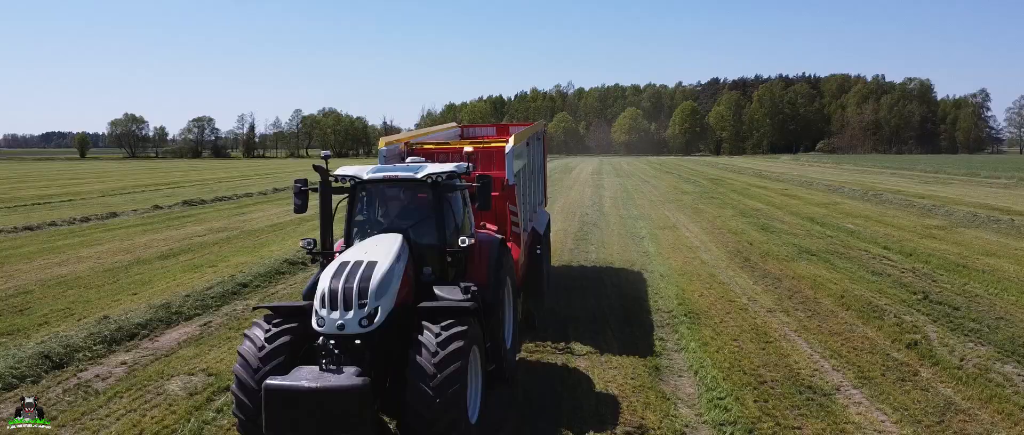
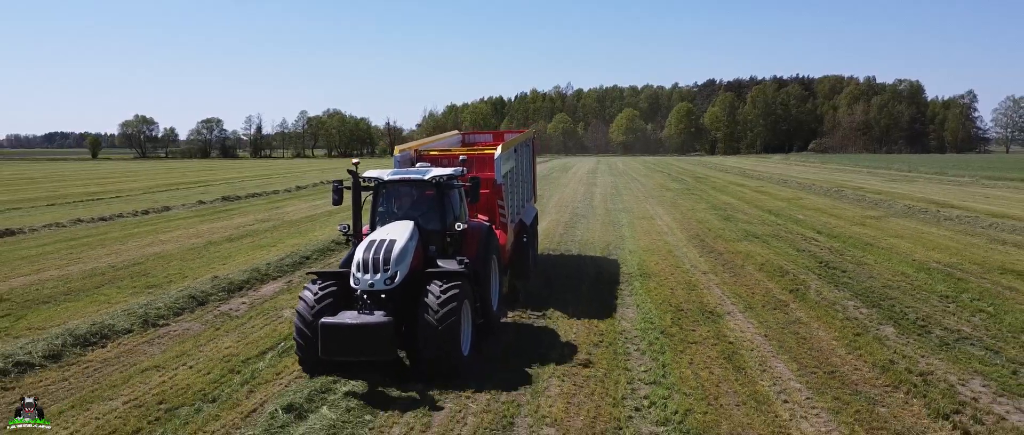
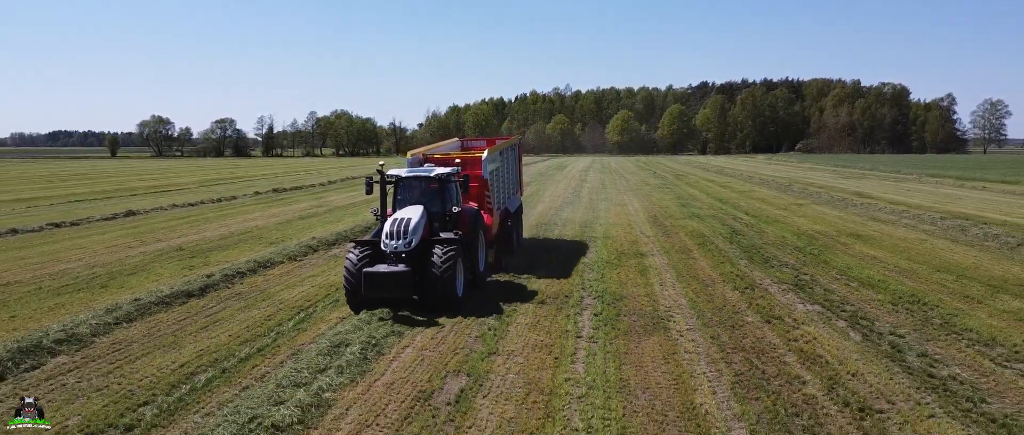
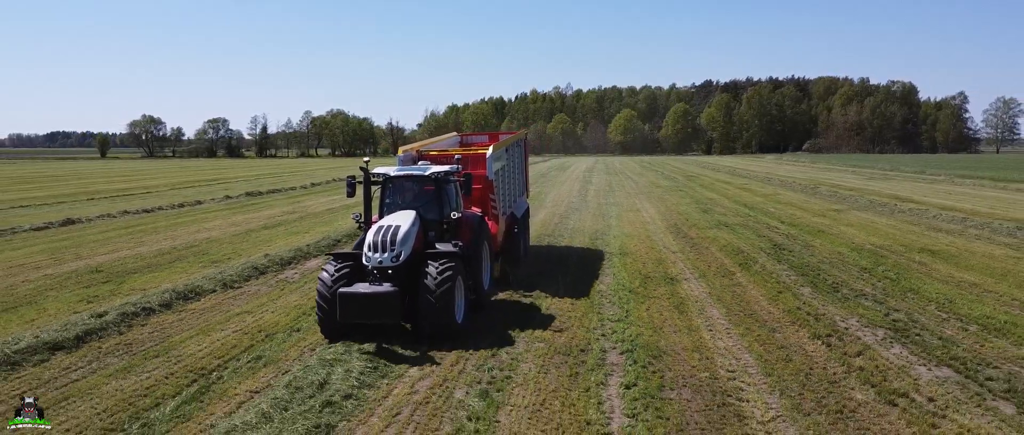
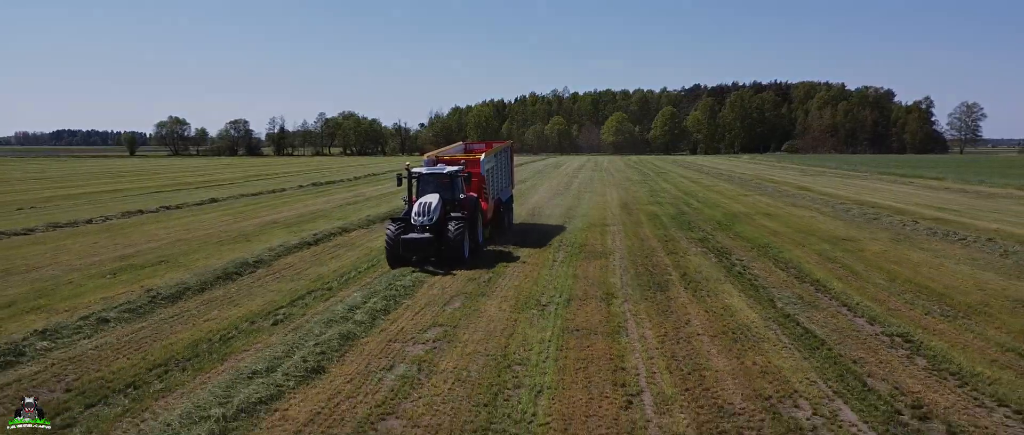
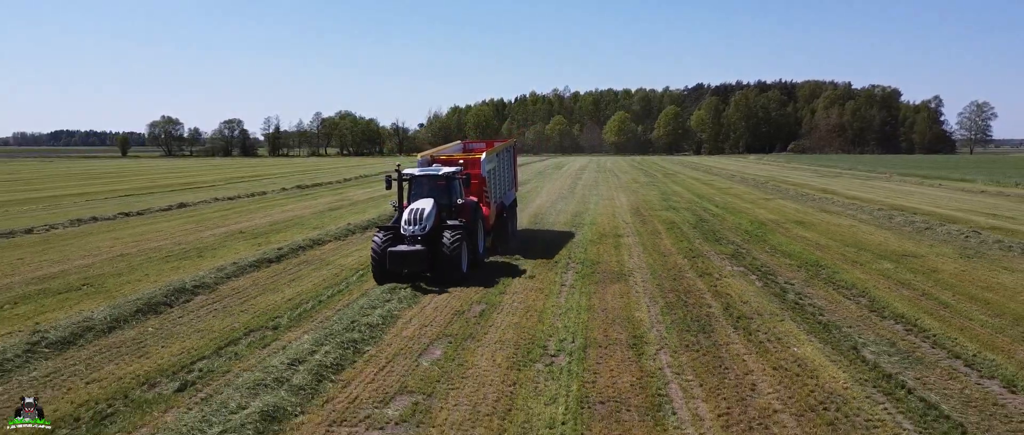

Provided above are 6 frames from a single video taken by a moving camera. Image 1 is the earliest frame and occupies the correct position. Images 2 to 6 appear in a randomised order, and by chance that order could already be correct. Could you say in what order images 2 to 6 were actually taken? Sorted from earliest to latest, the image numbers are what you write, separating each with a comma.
2, 4, 3, 6, 5
